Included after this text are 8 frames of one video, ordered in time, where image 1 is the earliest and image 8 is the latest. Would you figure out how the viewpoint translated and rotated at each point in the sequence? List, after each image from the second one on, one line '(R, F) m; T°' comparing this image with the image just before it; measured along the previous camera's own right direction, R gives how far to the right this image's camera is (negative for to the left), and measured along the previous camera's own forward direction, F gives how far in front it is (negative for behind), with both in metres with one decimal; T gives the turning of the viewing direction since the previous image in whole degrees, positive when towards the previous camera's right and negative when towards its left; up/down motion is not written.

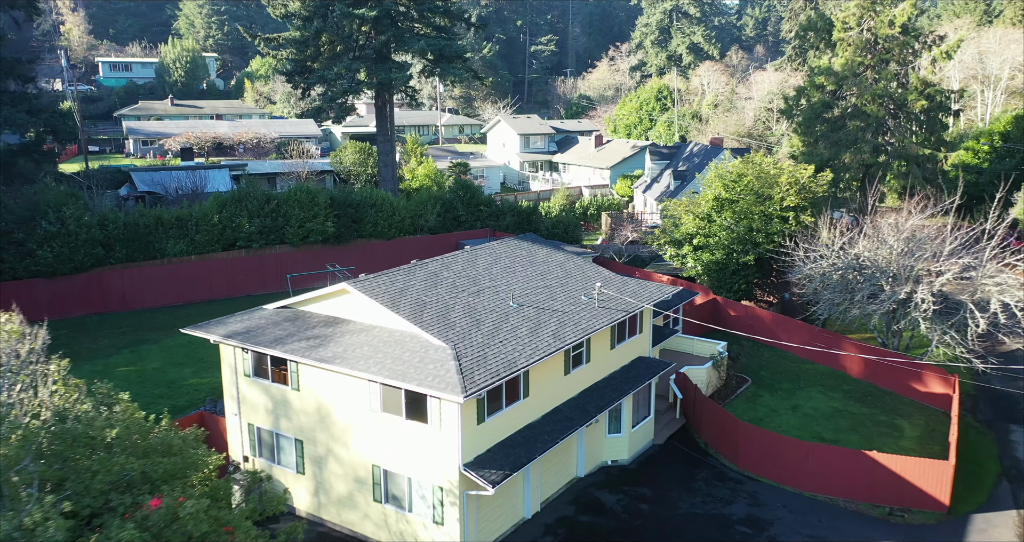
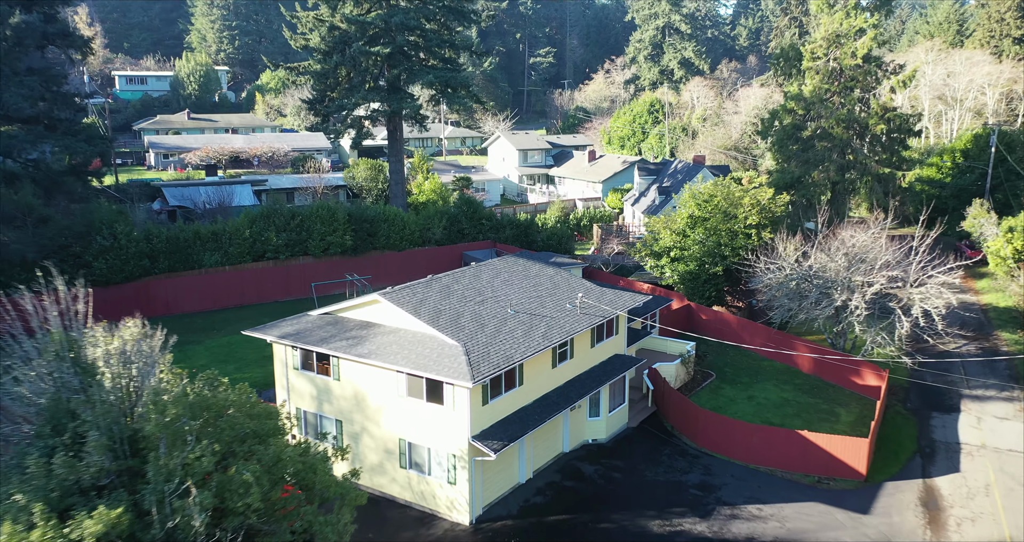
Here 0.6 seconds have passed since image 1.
(0.0, -2.1) m; 0°
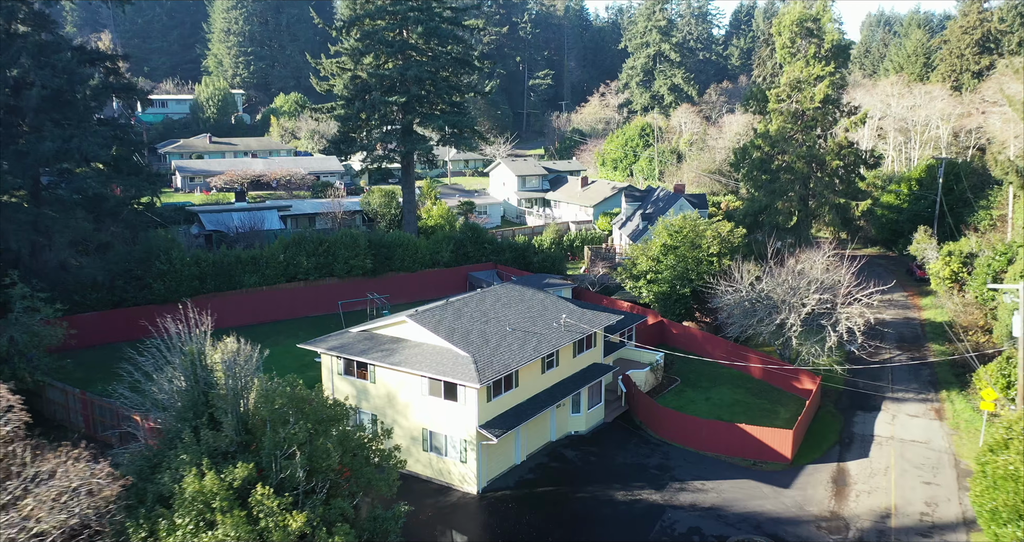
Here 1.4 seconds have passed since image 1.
(0.0, -2.9) m; 0°
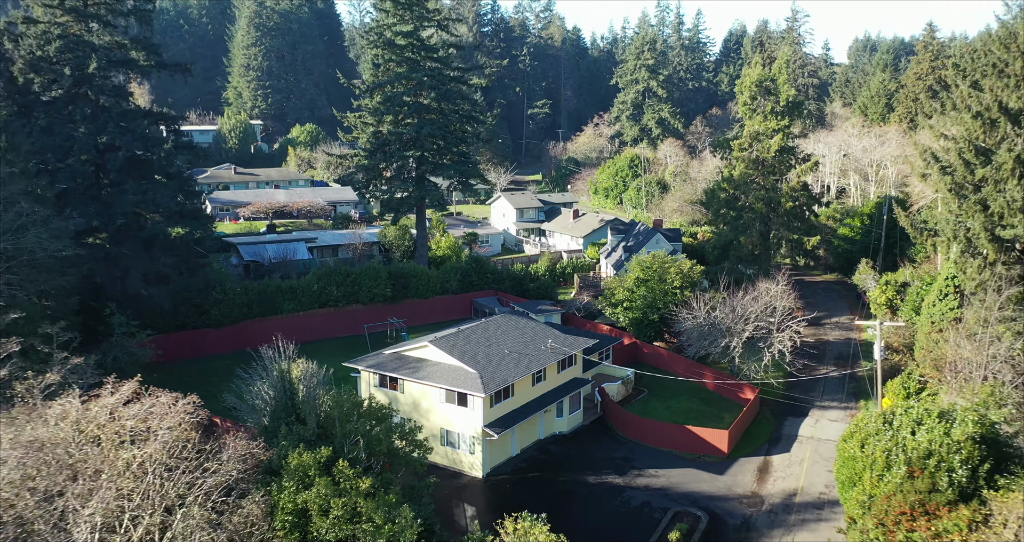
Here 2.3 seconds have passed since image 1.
(+0.1, -4.0) m; 0°
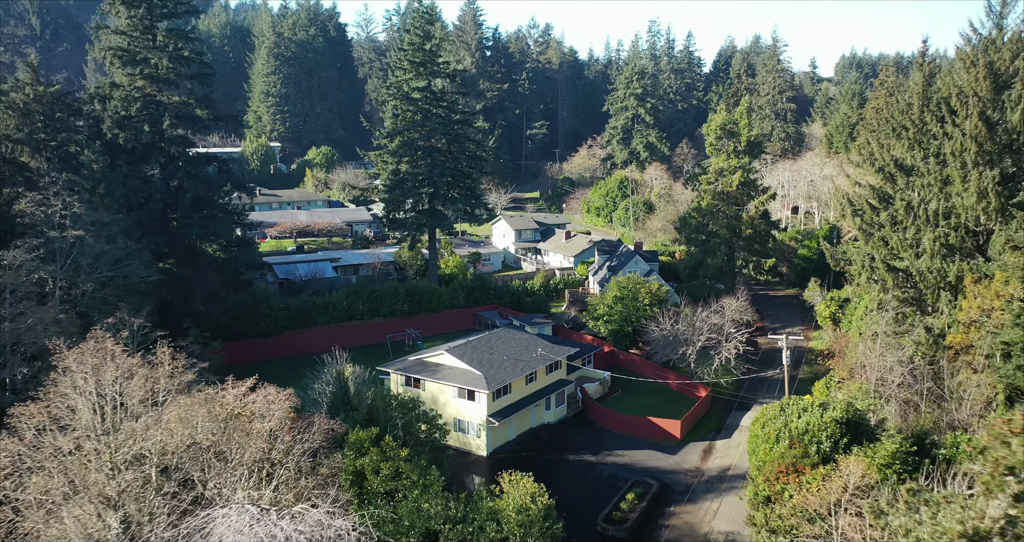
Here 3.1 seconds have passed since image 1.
(+0.1, -4.8) m; 0°
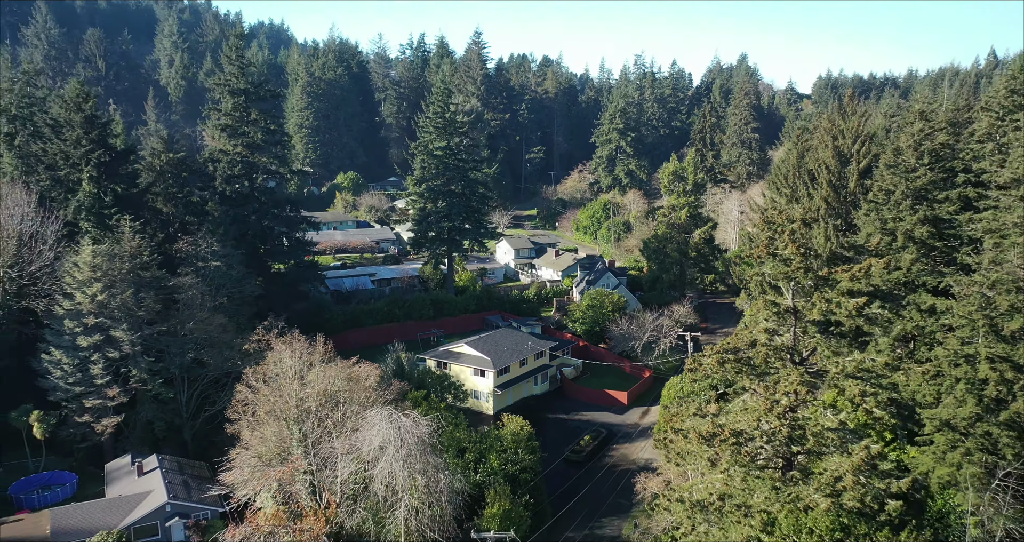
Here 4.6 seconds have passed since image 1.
(+0.2, -10.1) m; 0°
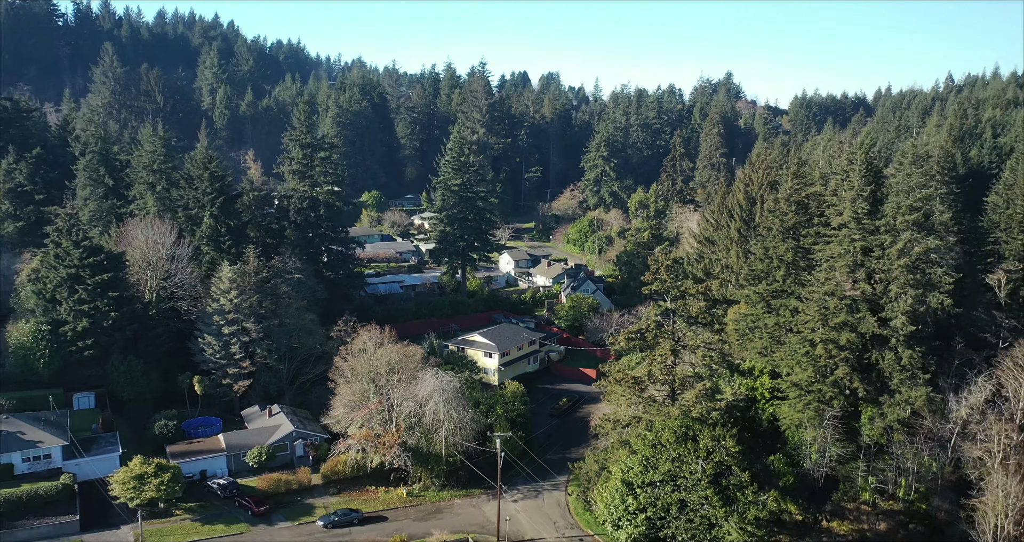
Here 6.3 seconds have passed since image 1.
(+0.1, -12.1) m; 0°
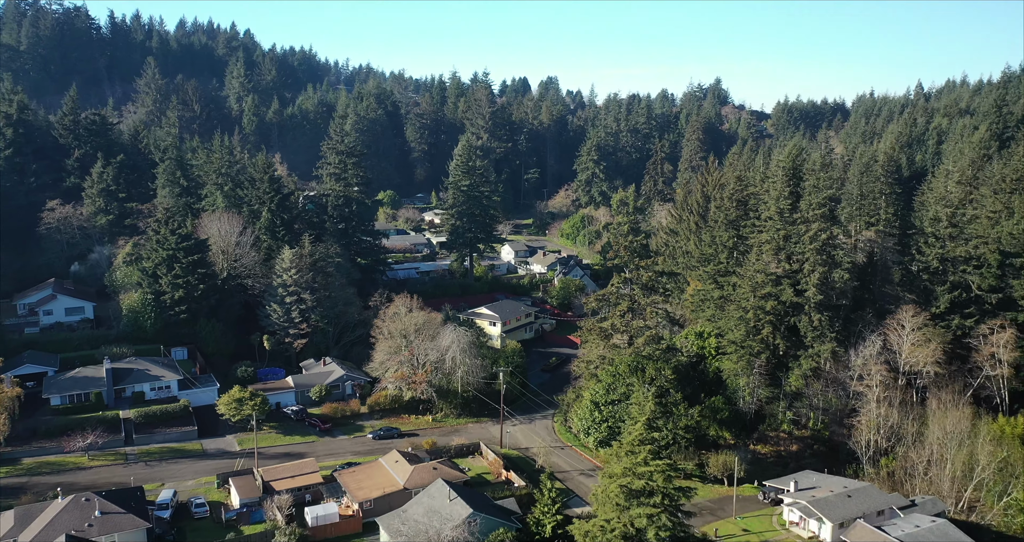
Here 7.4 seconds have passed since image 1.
(+0.1, -10.0) m; 0°
